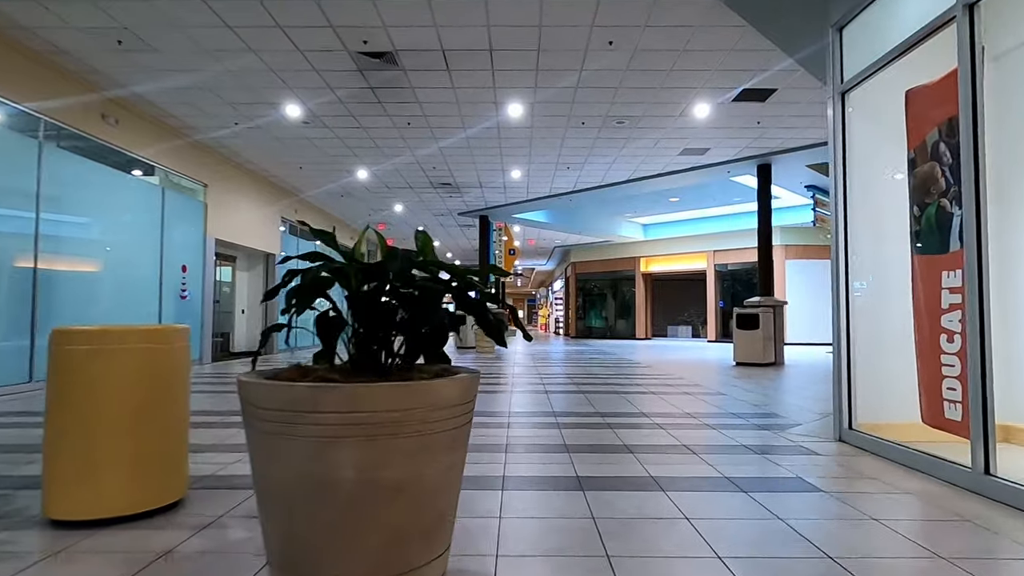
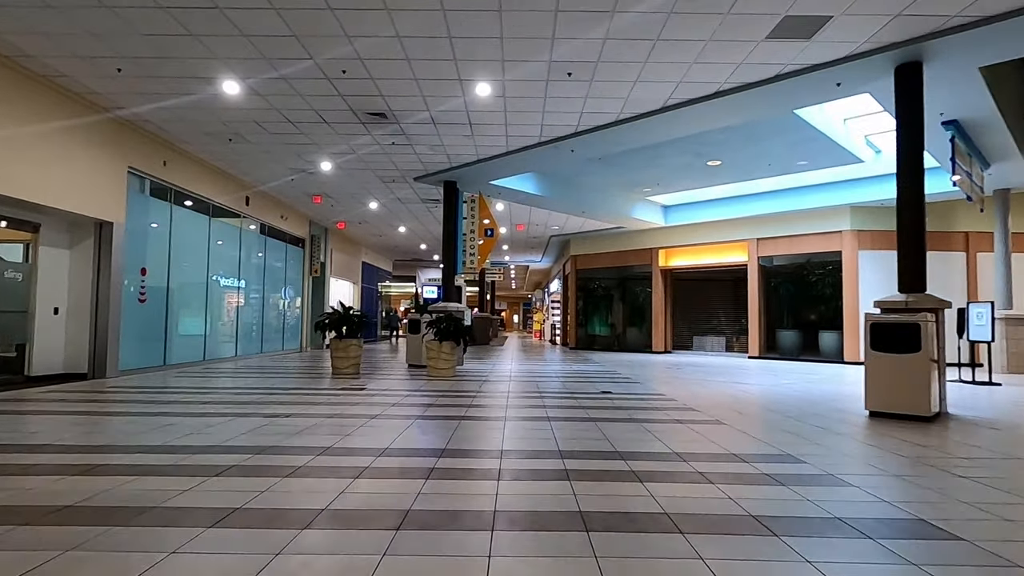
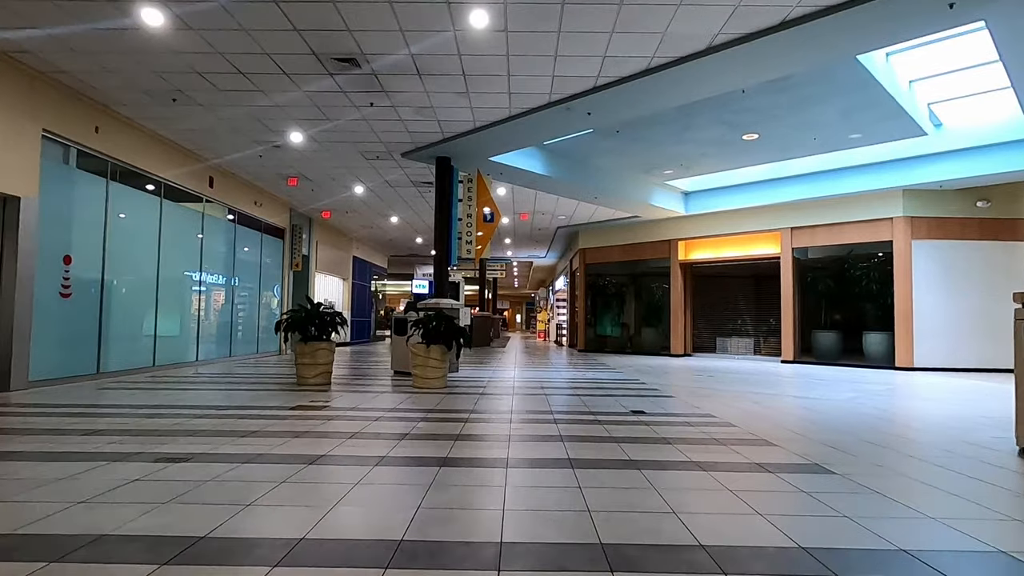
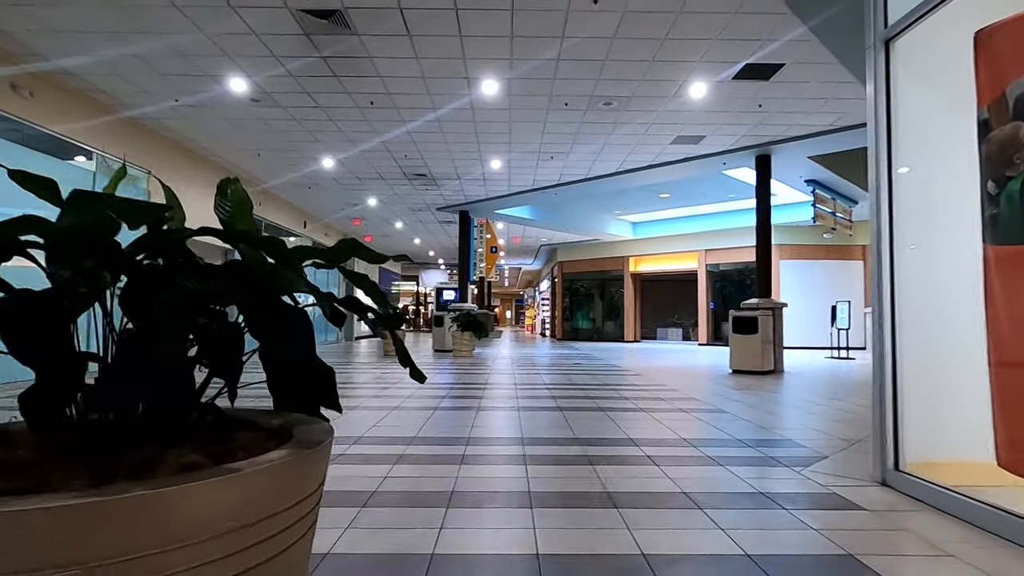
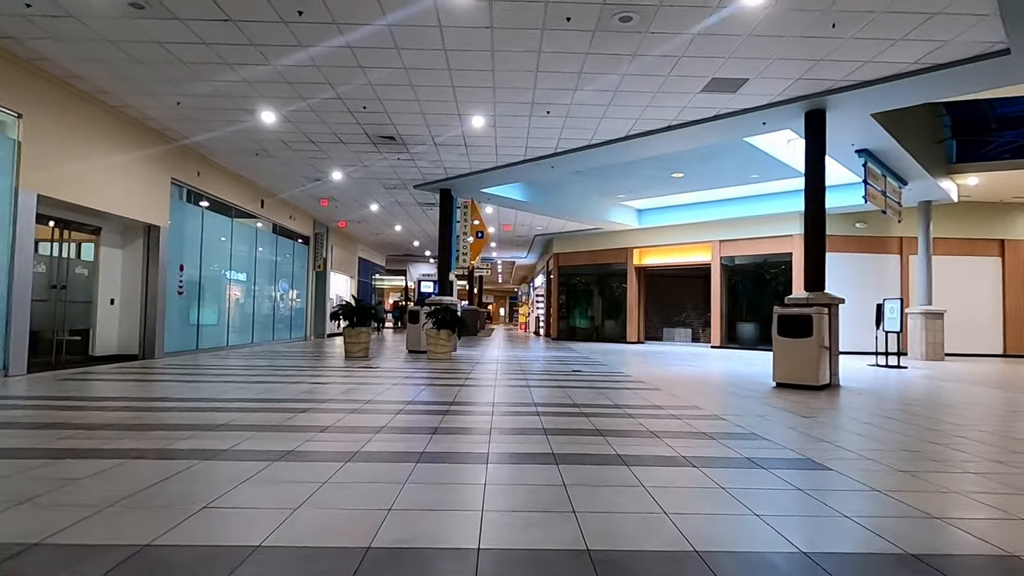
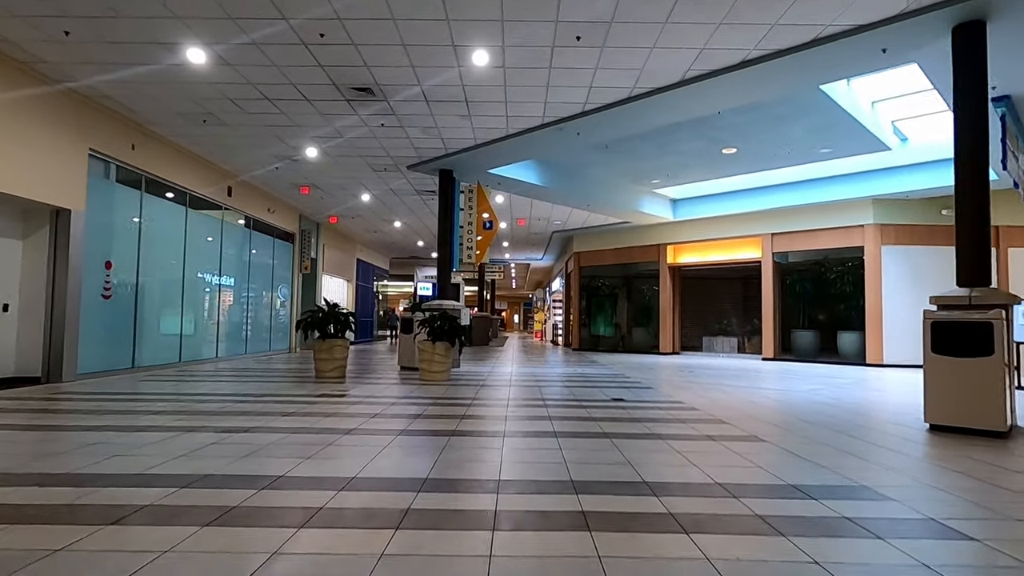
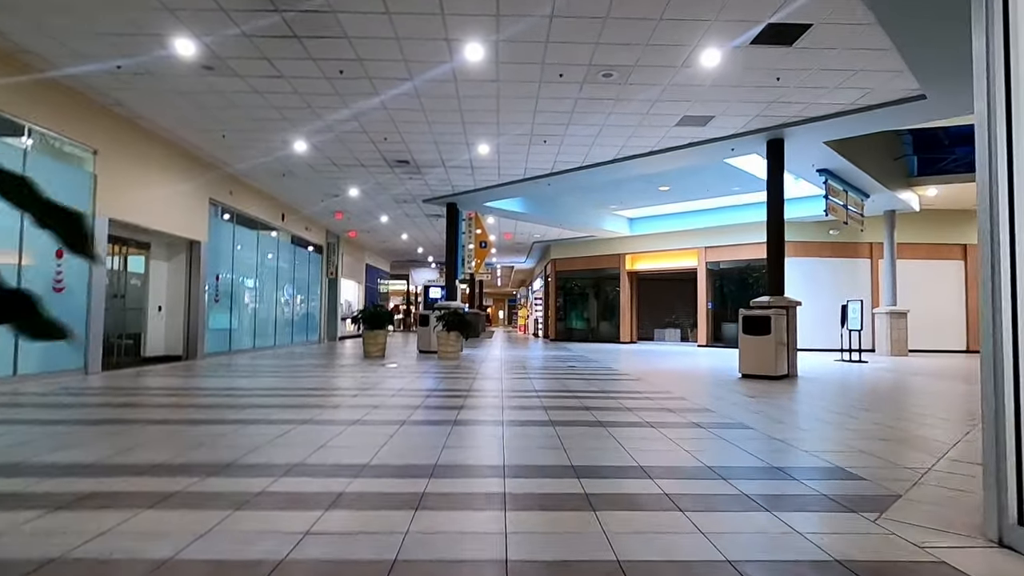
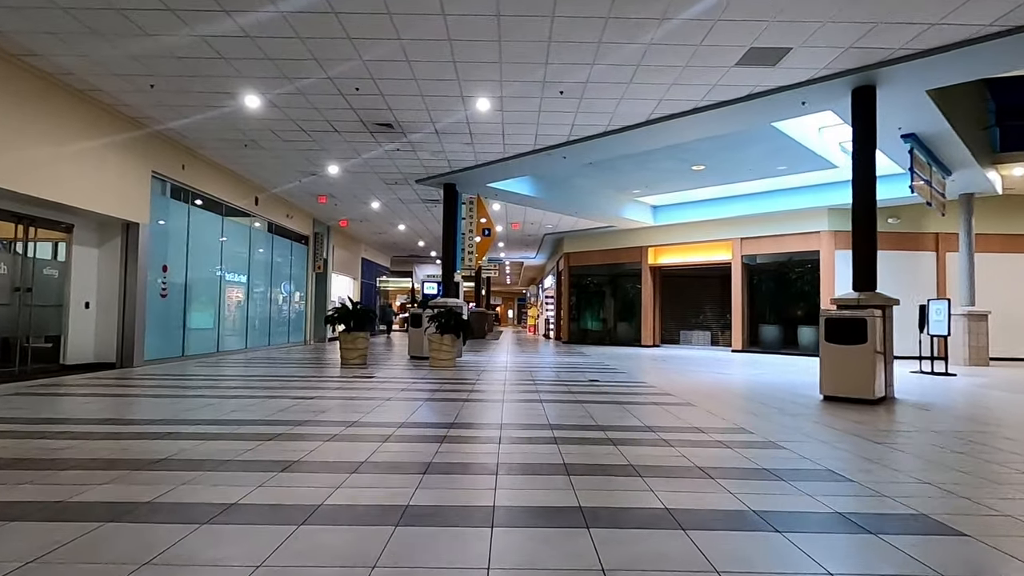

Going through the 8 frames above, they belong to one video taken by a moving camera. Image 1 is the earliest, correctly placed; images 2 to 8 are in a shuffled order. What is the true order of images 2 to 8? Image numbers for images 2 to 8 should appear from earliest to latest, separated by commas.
4, 7, 5, 8, 2, 6, 3
